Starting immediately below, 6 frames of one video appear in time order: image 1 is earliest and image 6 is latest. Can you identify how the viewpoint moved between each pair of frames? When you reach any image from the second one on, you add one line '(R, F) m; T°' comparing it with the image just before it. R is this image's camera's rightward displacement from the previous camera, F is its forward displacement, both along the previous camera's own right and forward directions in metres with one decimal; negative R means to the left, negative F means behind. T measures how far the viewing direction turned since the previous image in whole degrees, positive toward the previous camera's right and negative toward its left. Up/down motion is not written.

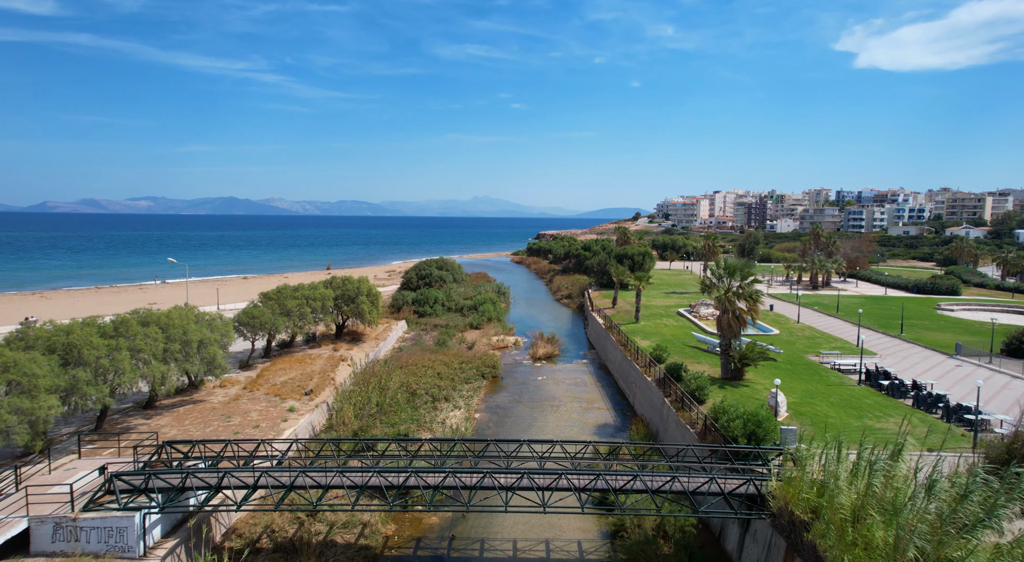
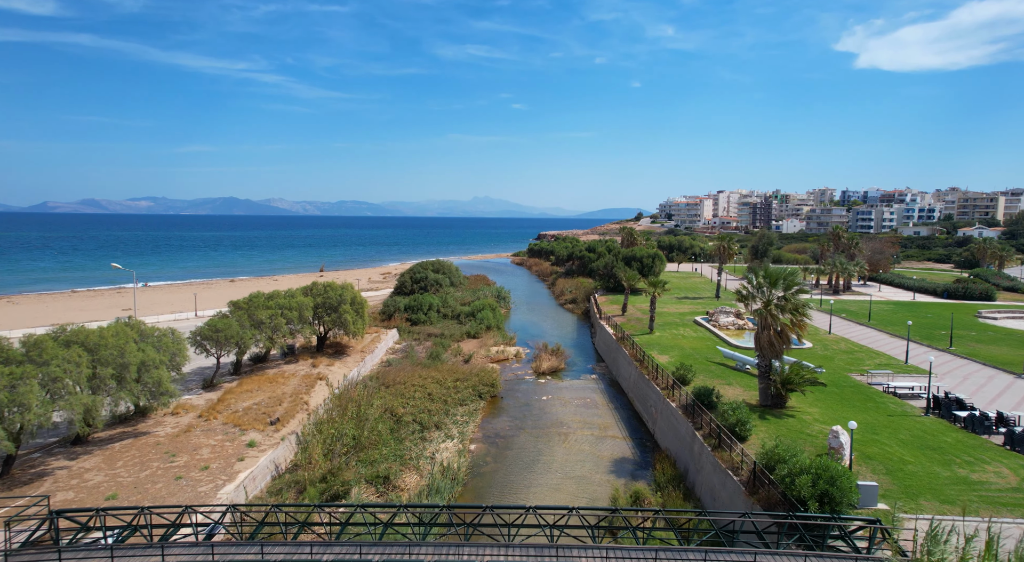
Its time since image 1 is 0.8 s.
(0.0, +3.5) m; 0°
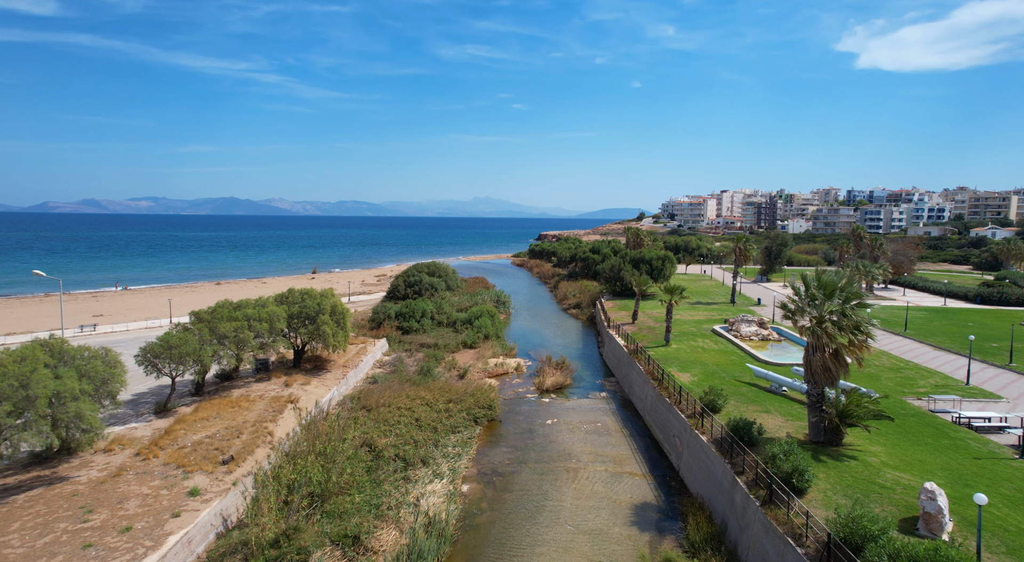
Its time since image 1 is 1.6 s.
(0.0, +3.4) m; 0°
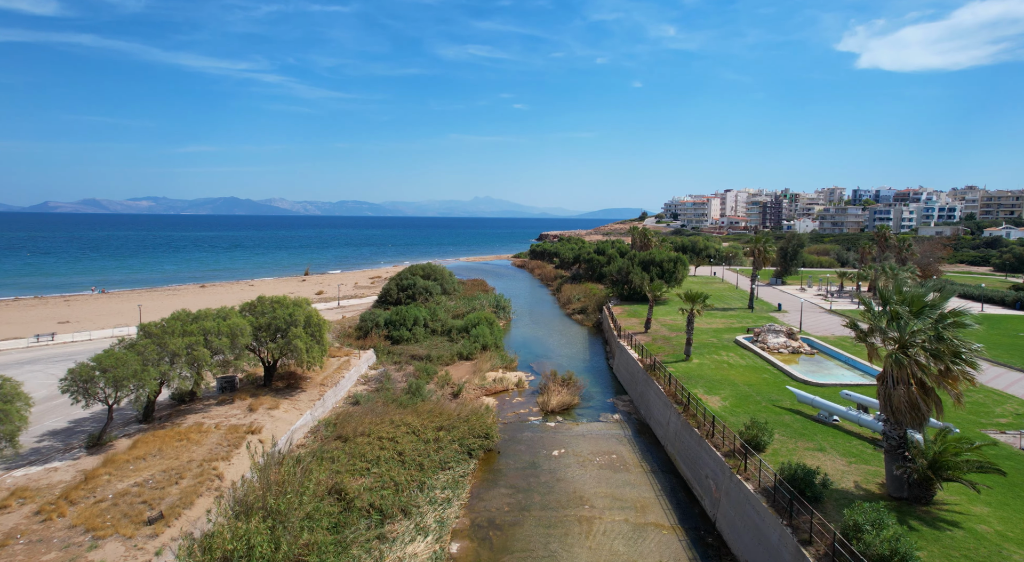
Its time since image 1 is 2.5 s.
(0.0, +3.5) m; 0°
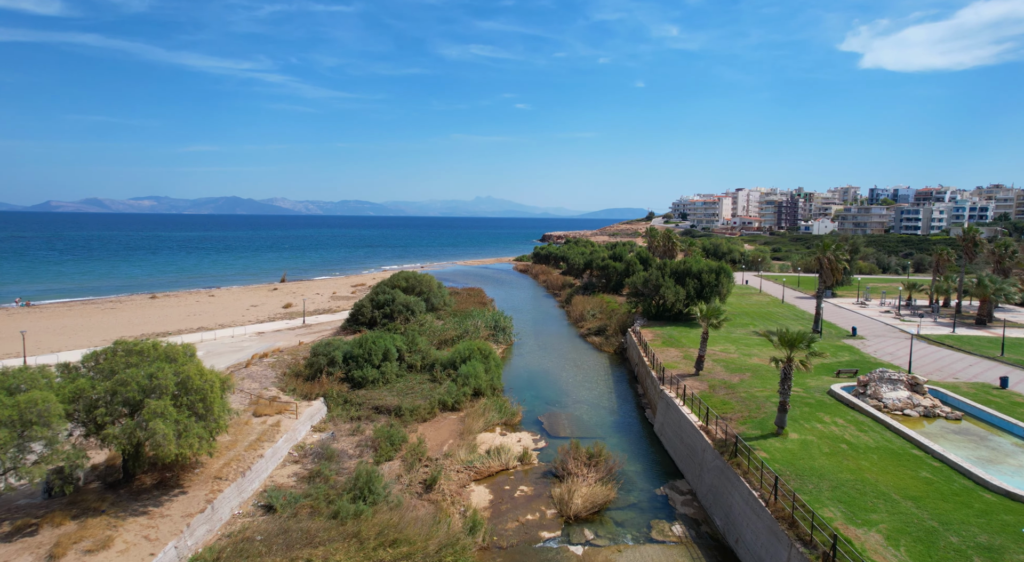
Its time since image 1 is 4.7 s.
(0.0, +9.3) m; 0°
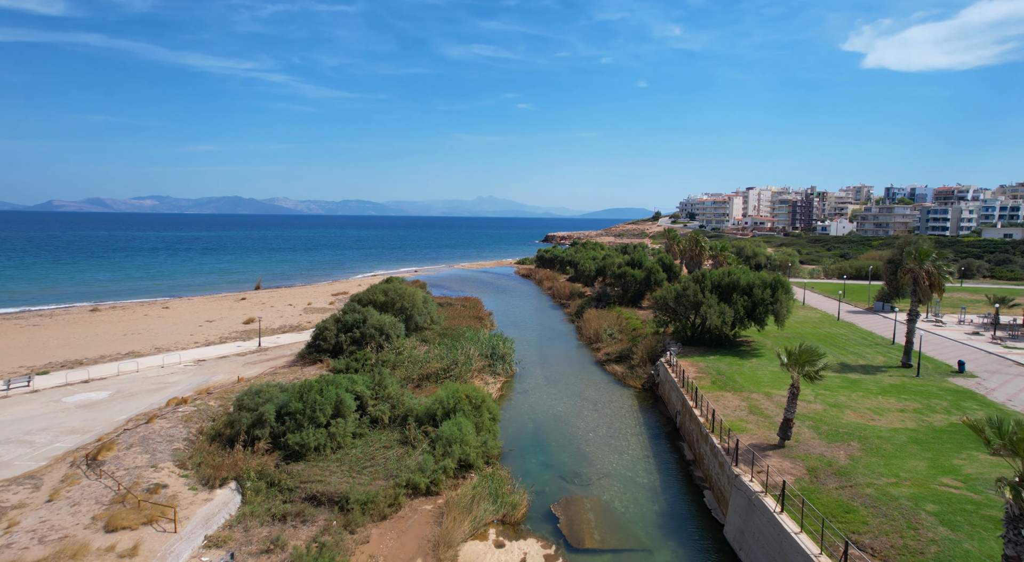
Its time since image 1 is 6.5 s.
(0.0, +8.0) m; 0°
